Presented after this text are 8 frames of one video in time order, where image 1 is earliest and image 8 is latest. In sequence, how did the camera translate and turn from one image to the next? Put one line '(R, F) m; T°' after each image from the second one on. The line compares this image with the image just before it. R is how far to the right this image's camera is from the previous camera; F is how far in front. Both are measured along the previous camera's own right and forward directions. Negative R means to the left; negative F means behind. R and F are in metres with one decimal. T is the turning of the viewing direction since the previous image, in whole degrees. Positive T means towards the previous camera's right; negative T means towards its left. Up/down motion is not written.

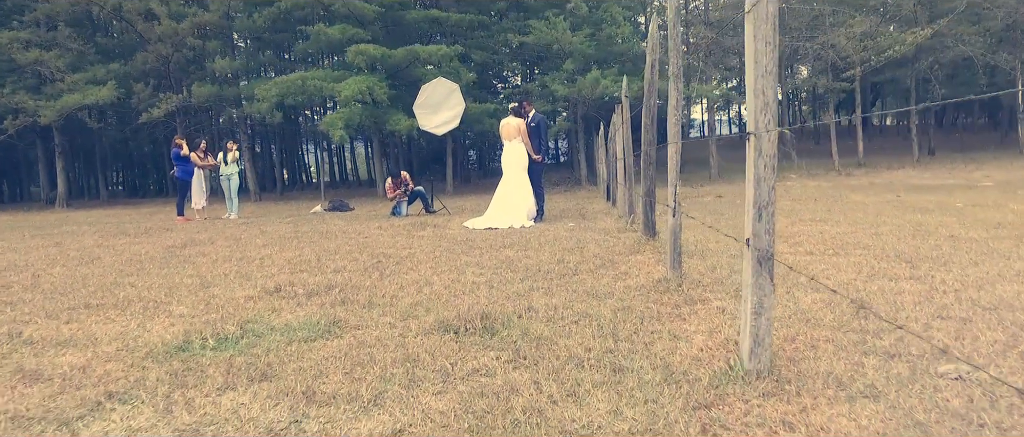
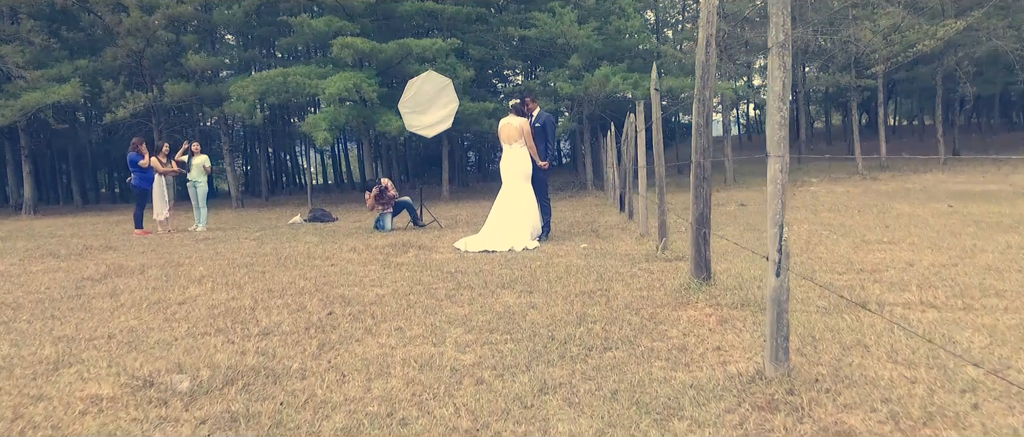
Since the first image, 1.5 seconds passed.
(0.0, +1.5) m; 0°
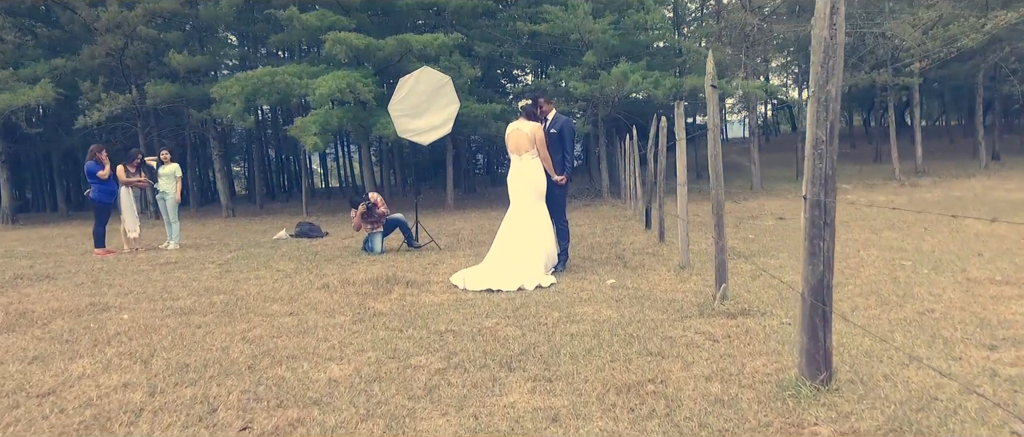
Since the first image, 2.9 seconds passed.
(0.0, +1.5) m; -1°
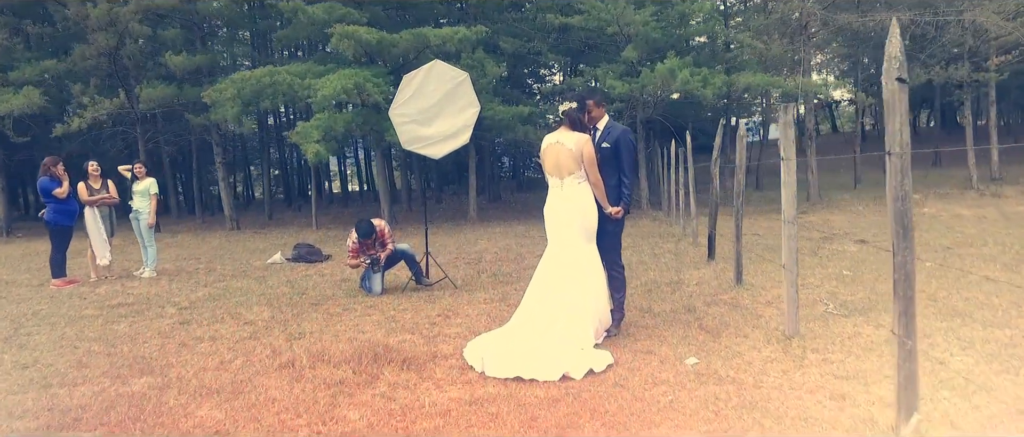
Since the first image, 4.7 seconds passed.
(-0.1, +1.8) m; -2°
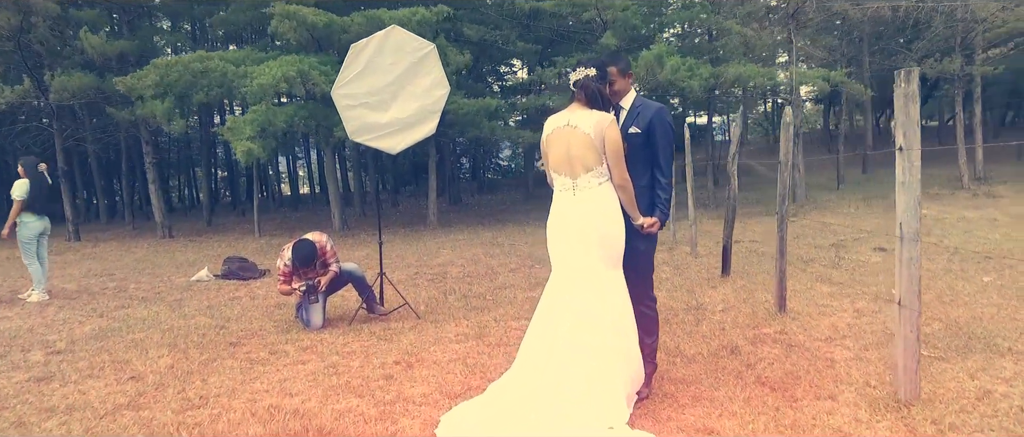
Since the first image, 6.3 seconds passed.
(-0.2, +1.6) m; +4°
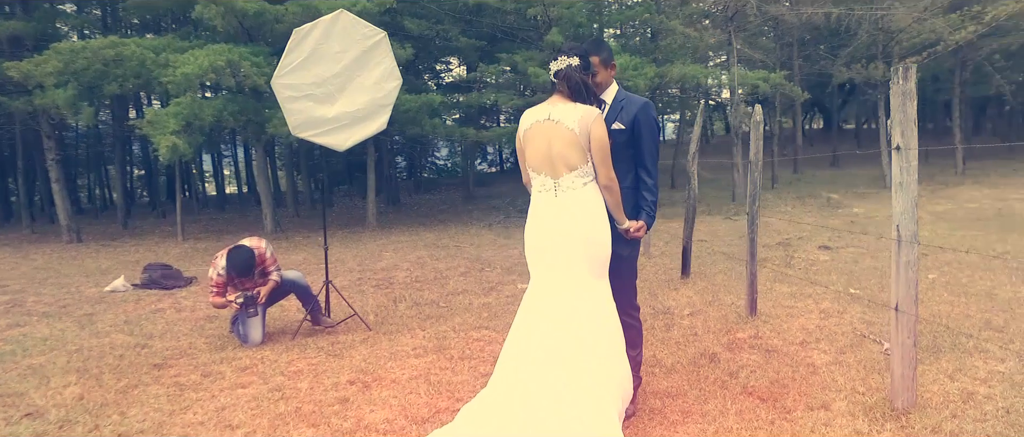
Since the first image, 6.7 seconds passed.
(-0.2, +0.4) m; +6°
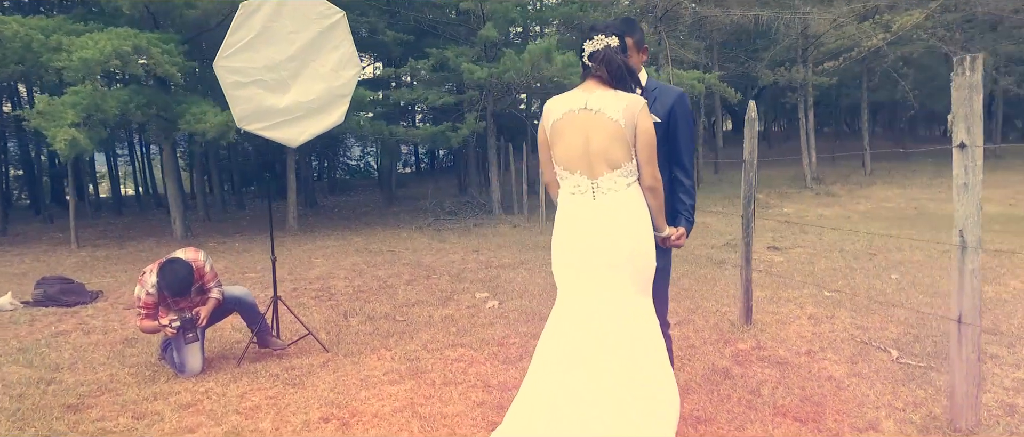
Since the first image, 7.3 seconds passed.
(-0.5, +0.6) m; +8°
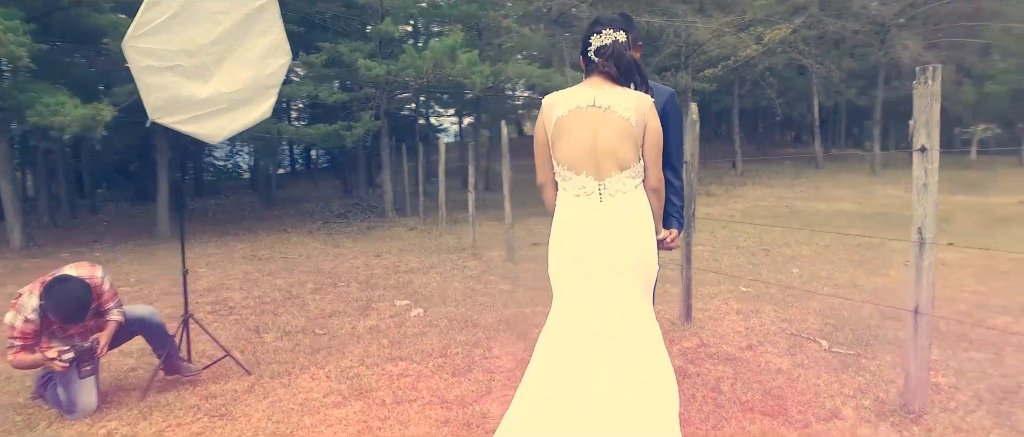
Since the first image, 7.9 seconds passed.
(-0.5, +0.2) m; +11°
